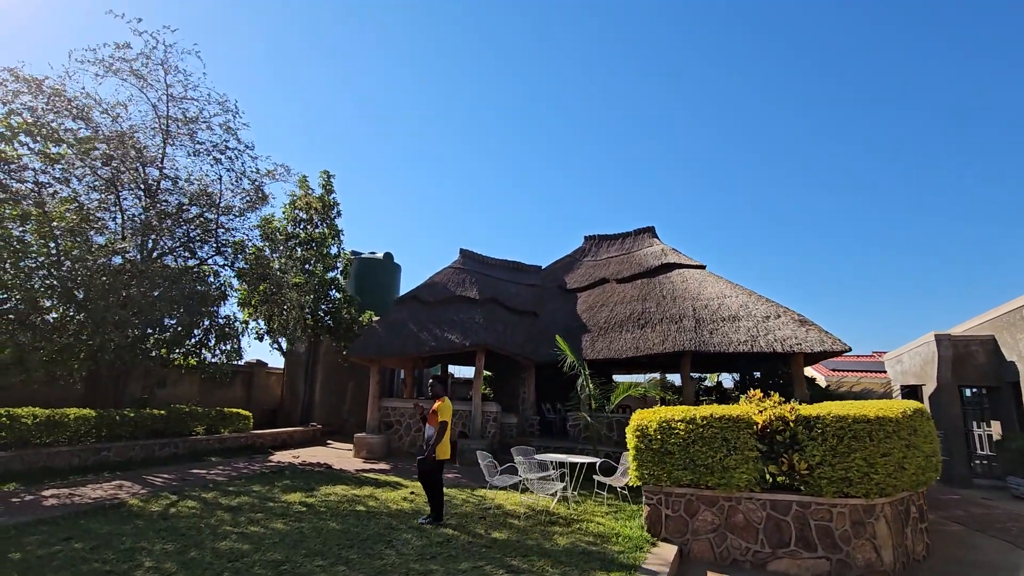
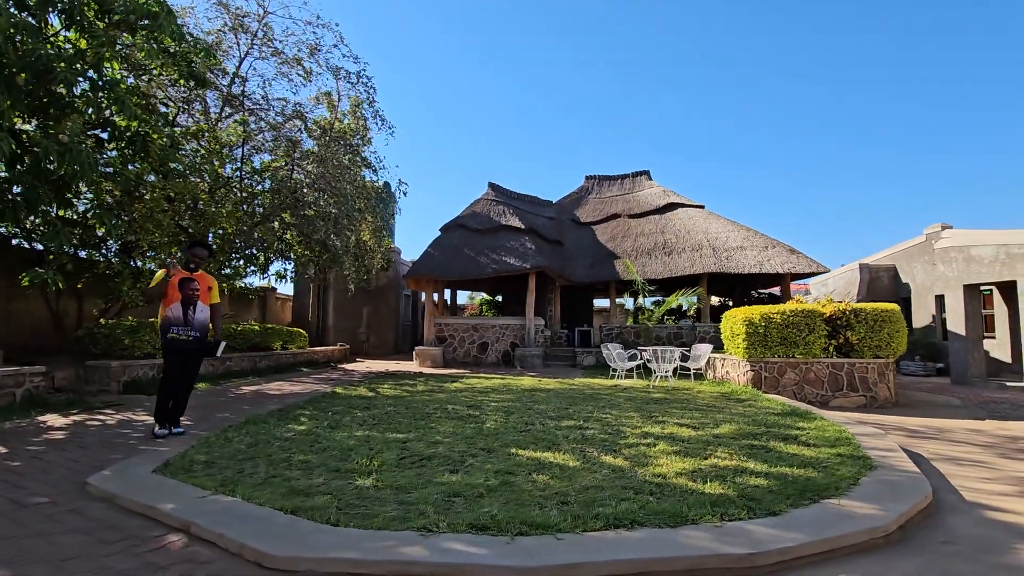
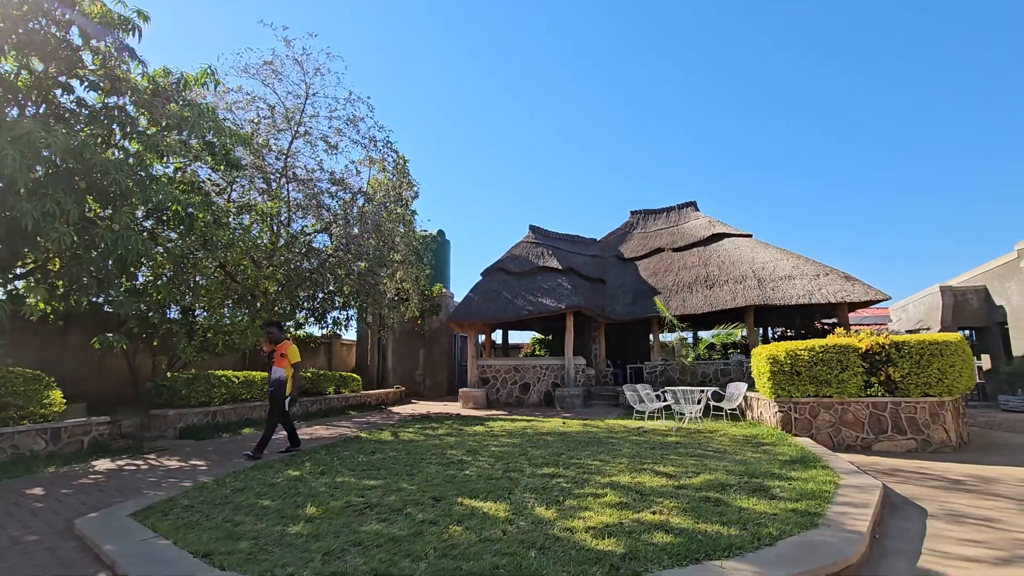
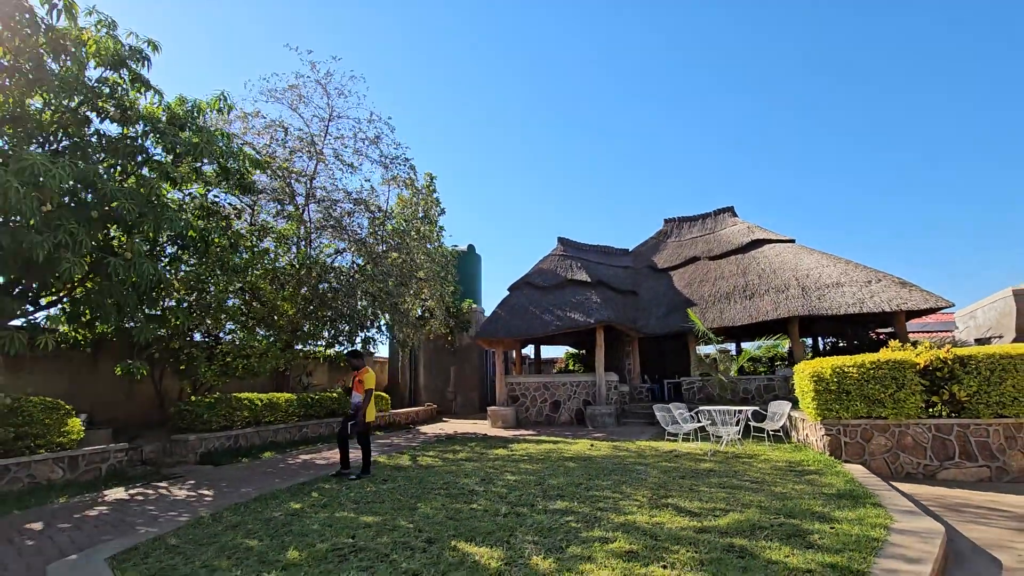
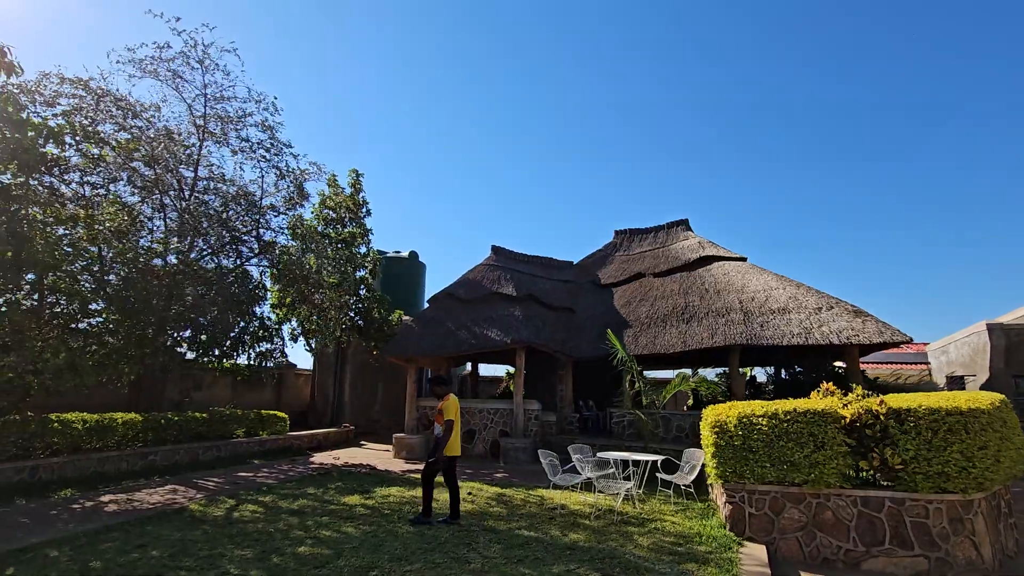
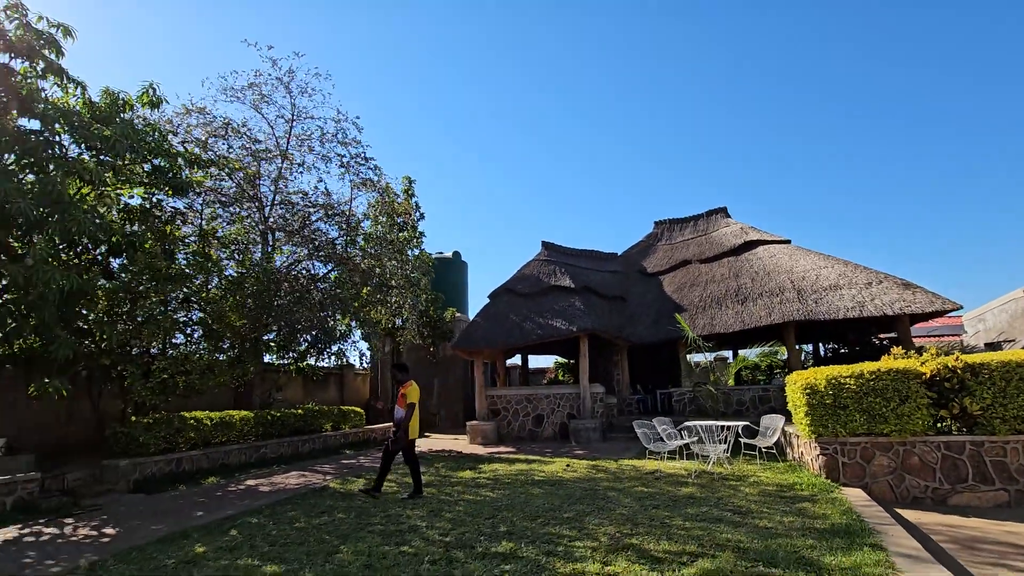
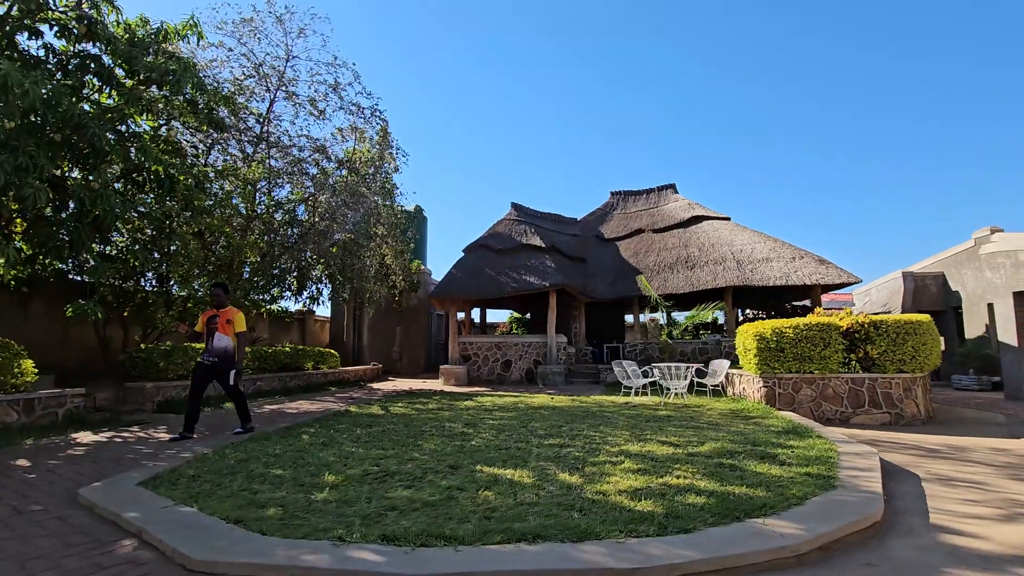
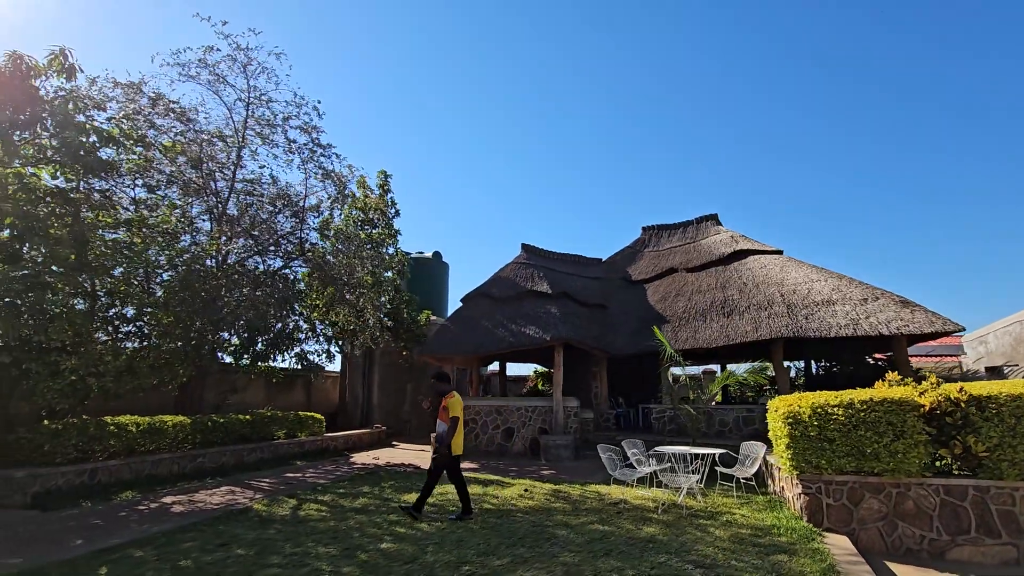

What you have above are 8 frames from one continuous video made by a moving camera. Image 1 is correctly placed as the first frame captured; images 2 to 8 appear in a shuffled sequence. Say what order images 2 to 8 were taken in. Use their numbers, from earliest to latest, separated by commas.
5, 8, 6, 4, 3, 7, 2
